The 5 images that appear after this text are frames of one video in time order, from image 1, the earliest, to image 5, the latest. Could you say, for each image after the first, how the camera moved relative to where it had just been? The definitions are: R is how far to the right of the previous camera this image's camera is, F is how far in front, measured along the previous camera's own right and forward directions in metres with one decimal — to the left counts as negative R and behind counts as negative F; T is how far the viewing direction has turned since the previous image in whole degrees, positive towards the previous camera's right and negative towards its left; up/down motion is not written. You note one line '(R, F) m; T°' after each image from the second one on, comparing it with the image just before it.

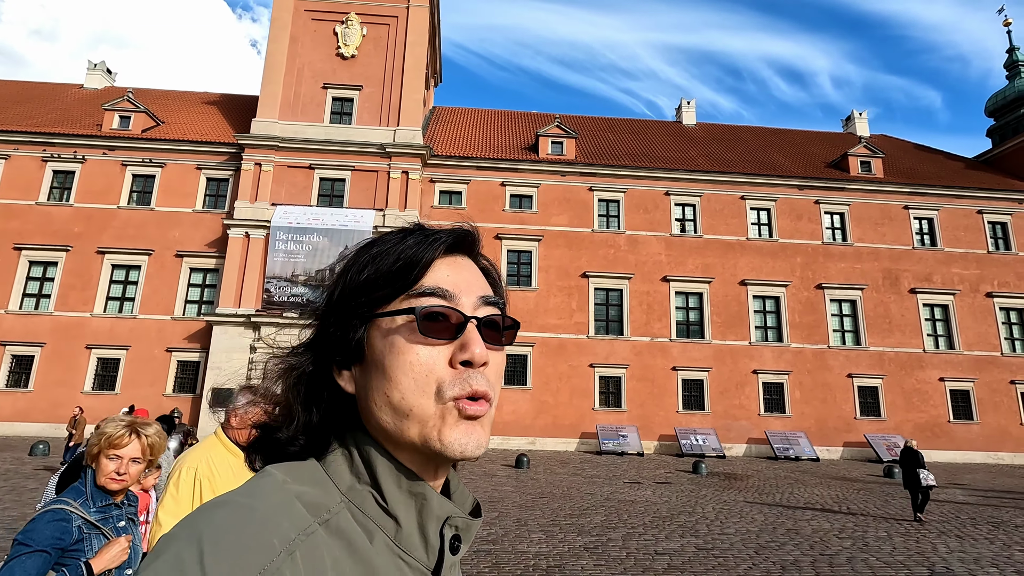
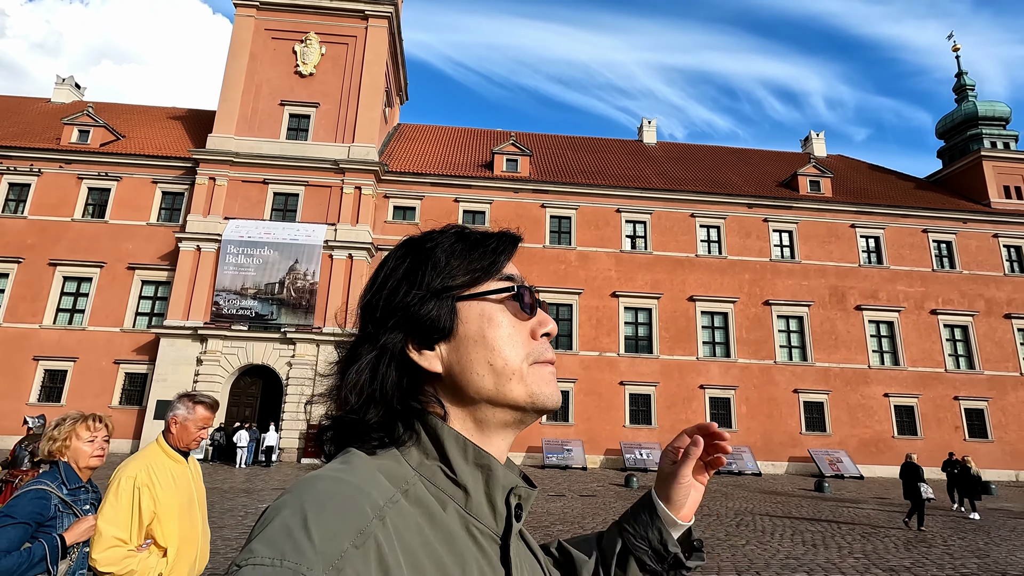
(+1.2, -0.2) m; +1°
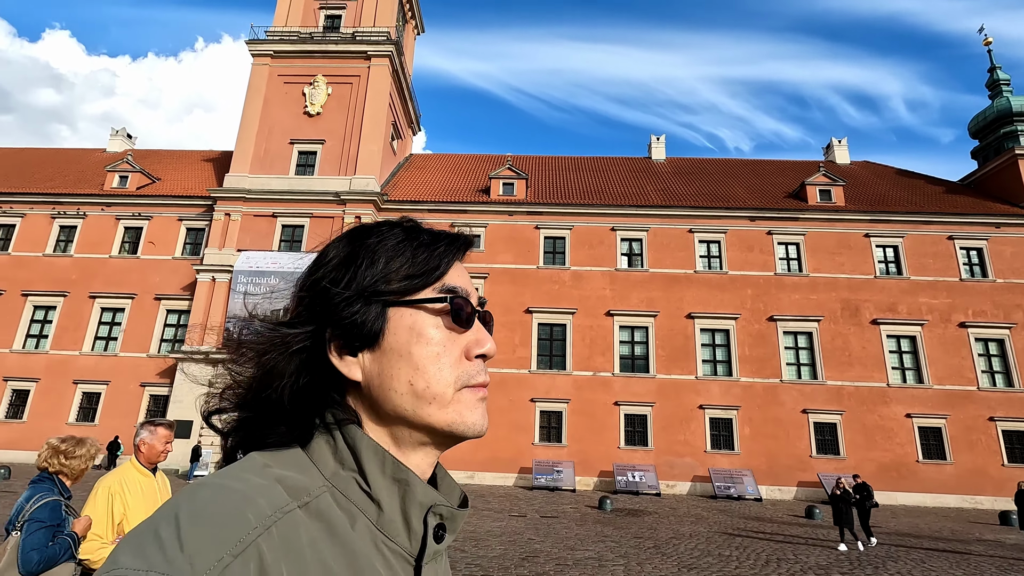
(+1.9, -0.1) m; -6°
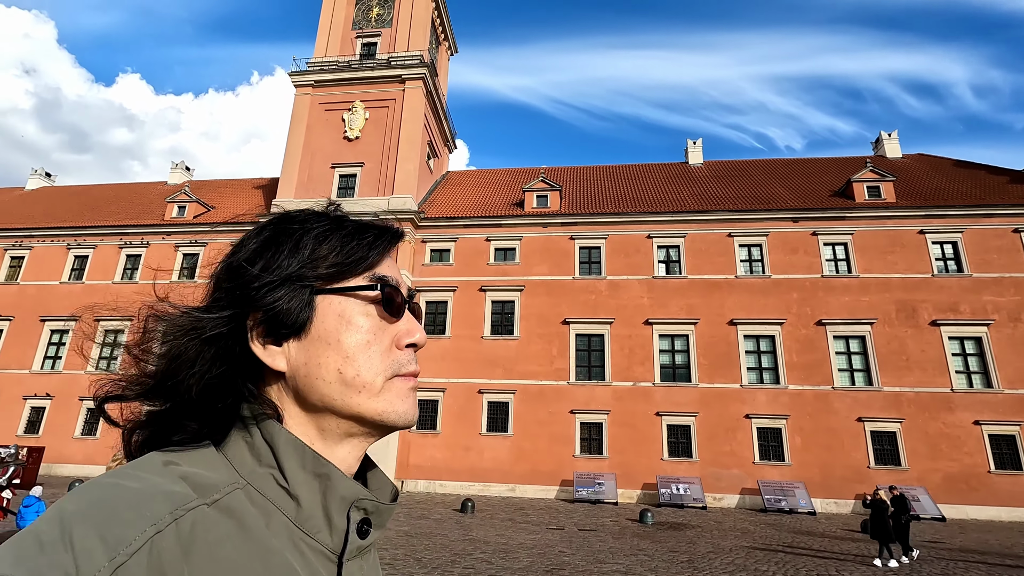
(+0.3, -0.1) m; -5°
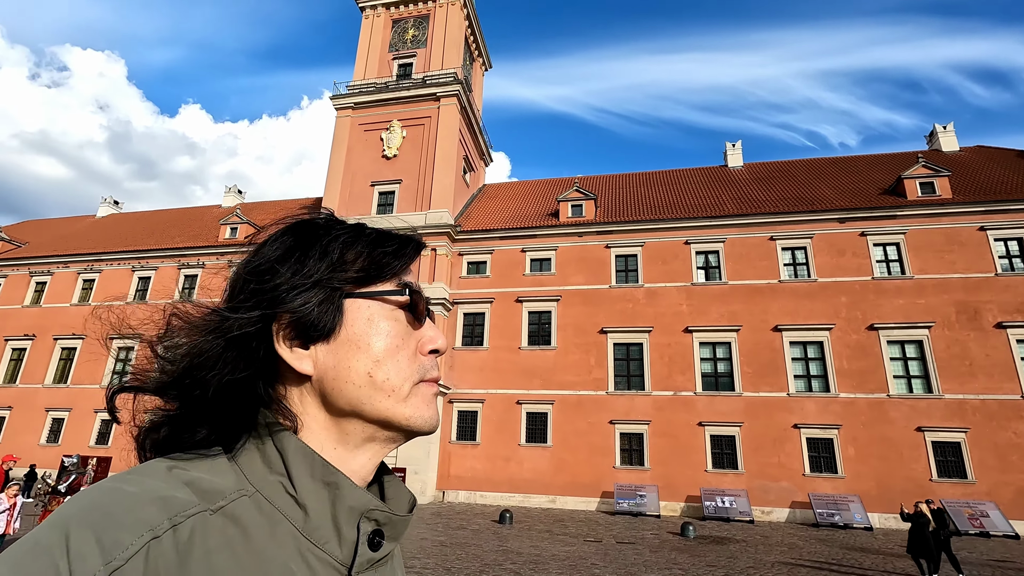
(+0.3, 0.0) m; -5°
